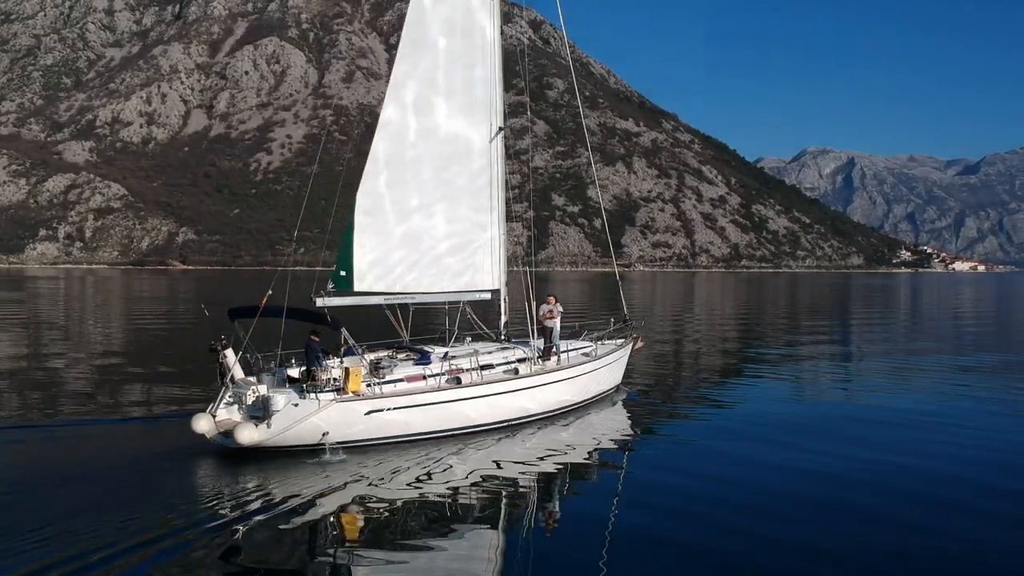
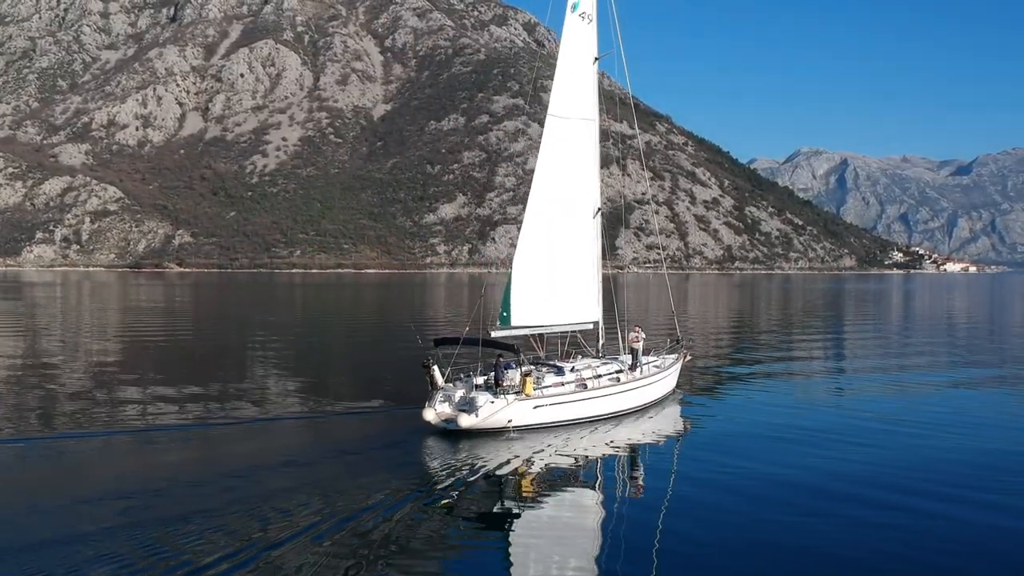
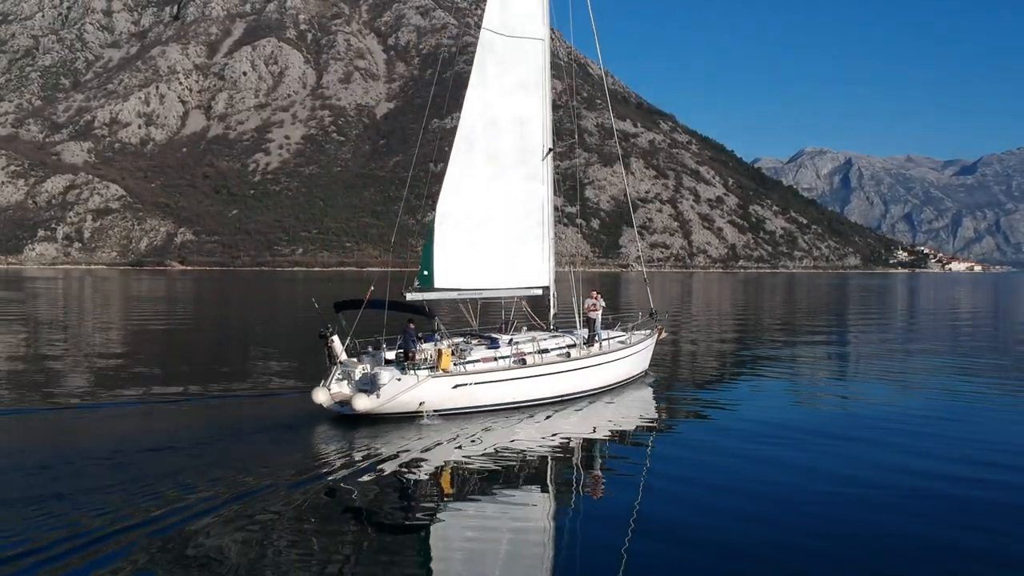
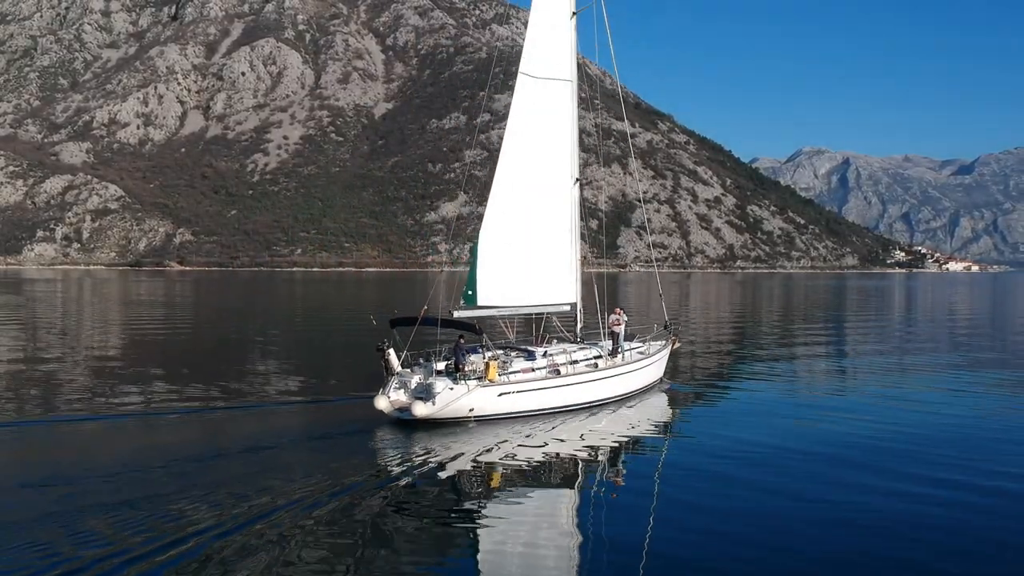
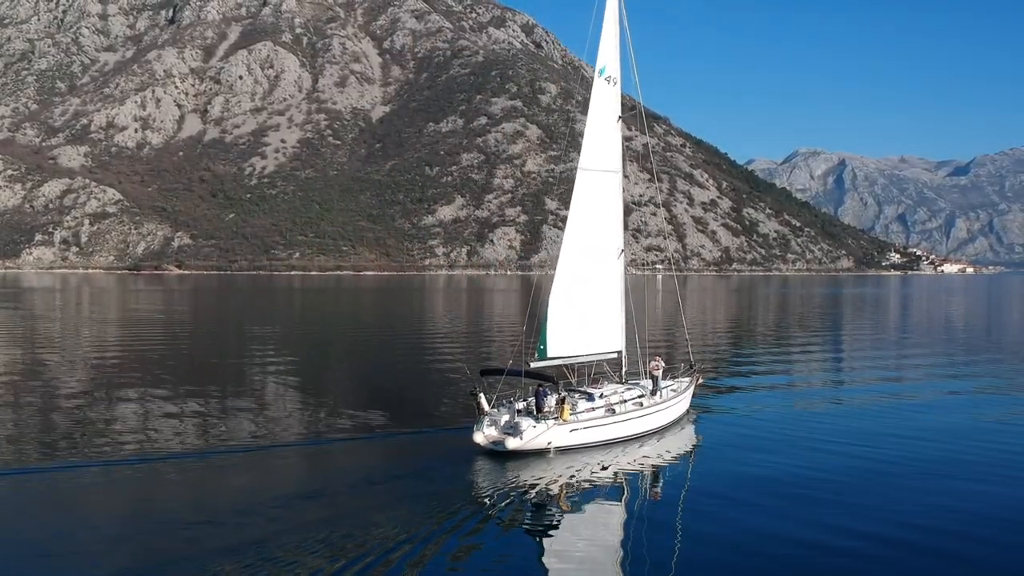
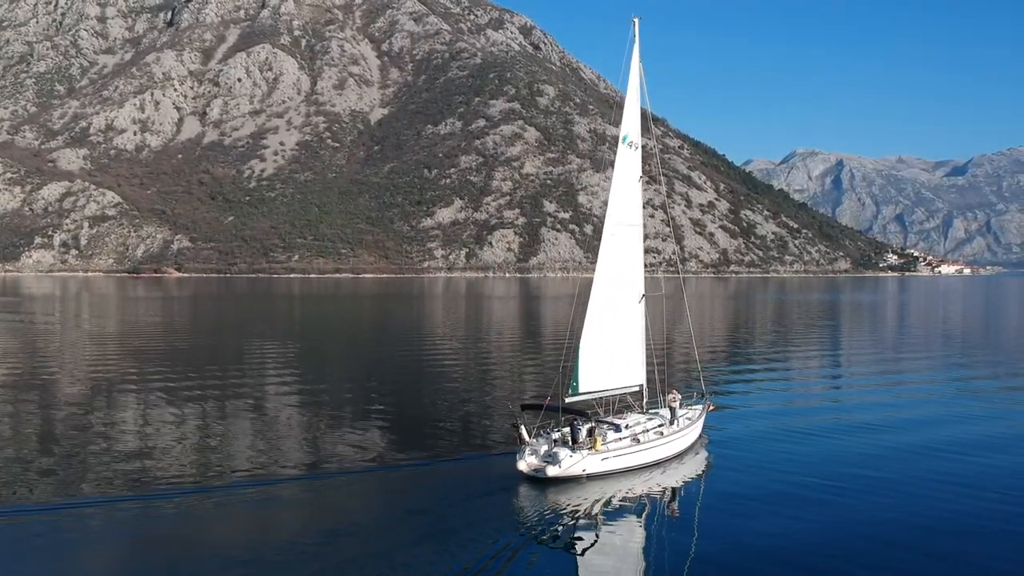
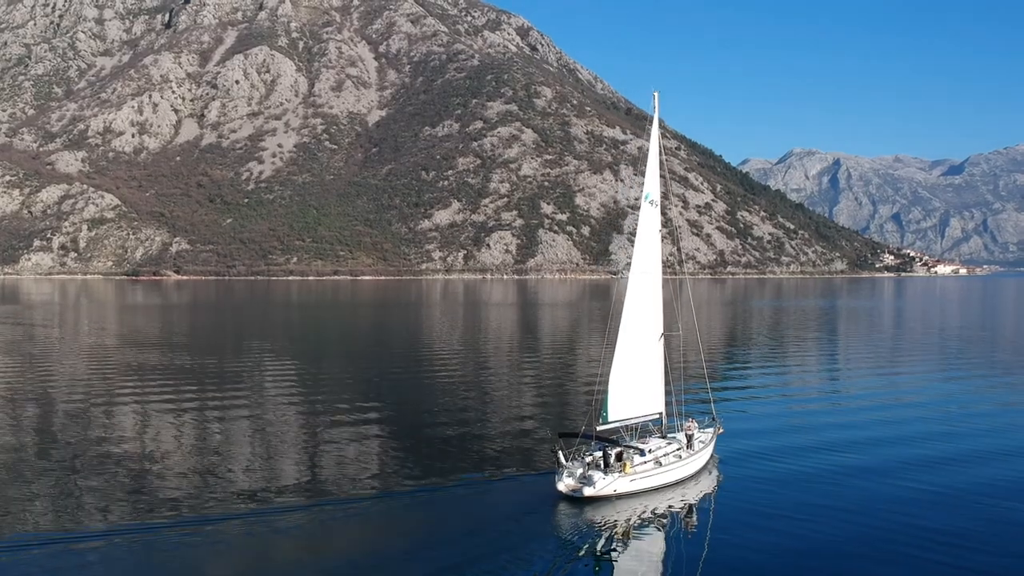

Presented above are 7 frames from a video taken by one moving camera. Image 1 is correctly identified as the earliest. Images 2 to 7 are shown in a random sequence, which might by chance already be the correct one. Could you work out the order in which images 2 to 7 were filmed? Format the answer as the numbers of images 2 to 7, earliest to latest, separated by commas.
3, 4, 2, 5, 6, 7
